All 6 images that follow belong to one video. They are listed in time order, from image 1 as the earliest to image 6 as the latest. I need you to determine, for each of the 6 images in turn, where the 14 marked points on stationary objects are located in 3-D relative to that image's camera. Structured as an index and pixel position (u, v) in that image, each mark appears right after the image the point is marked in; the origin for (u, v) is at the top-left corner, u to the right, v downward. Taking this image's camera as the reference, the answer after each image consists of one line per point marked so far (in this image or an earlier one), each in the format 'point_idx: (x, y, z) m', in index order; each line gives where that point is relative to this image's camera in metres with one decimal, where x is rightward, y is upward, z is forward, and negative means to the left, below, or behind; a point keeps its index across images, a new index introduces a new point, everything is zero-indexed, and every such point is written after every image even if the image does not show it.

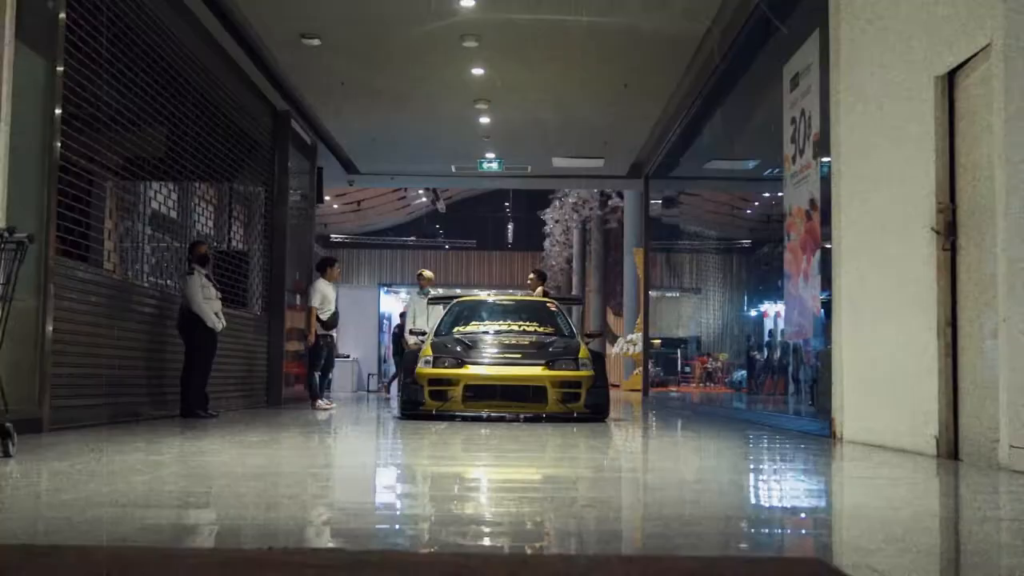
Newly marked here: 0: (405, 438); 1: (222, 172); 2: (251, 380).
0: (-0.7, -0.9, +5.9) m
1: (-2.7, +1.0, +8.9) m
2: (-2.6, -0.9, +9.2) m
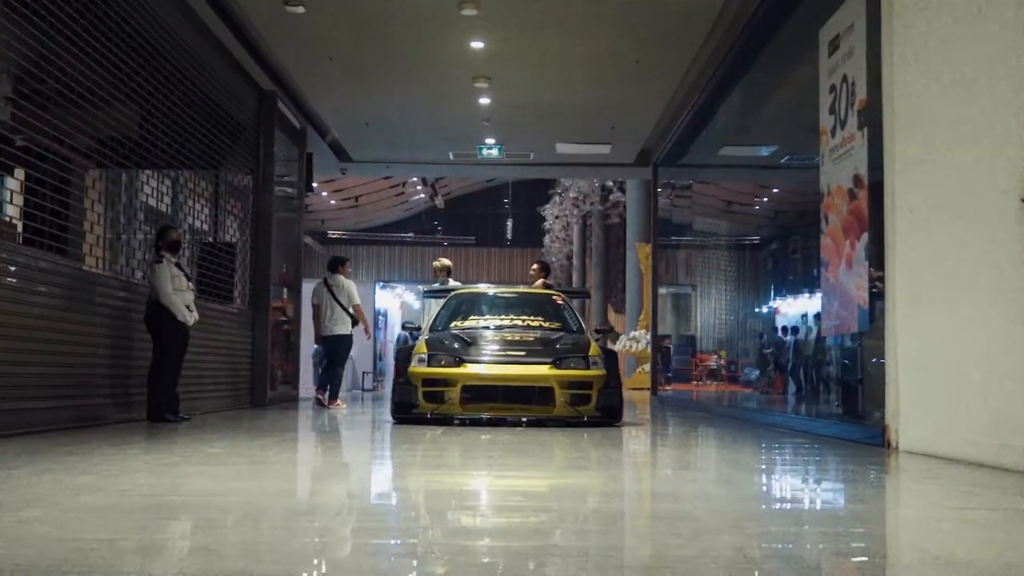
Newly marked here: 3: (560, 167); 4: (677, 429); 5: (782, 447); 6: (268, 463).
0: (-0.6, -0.9, +5.3) m
1: (-2.7, +1.1, +8.3) m
2: (-2.6, -0.8, +8.6) m
3: (+0.7, +1.7, +12.9) m
4: (+1.3, -1.1, +7.8) m
5: (+1.7, -1.0, +6.0) m
6: (-1.2, -0.8, +4.8) m
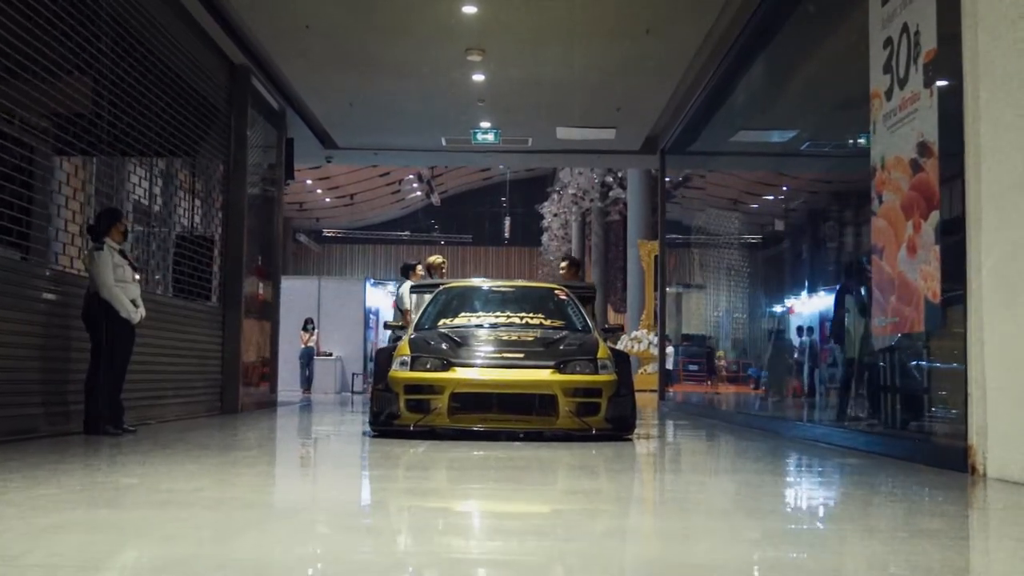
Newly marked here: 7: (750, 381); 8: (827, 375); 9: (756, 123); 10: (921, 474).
0: (-0.7, -0.8, +4.5) m
1: (-2.7, +1.2, +7.5) m
2: (-2.6, -0.8, +7.8) m
3: (+0.6, +1.7, +12.1) m
4: (+1.2, -1.1, +7.0) m
5: (+1.7, -1.0, +5.2) m
6: (-1.3, -0.8, +4.0) m
7: (+2.2, -0.9, +8.8) m
8: (+2.3, -0.6, +6.7) m
9: (+2.2, +1.4, +8.3) m
10: (+1.7, -0.8, +3.9) m
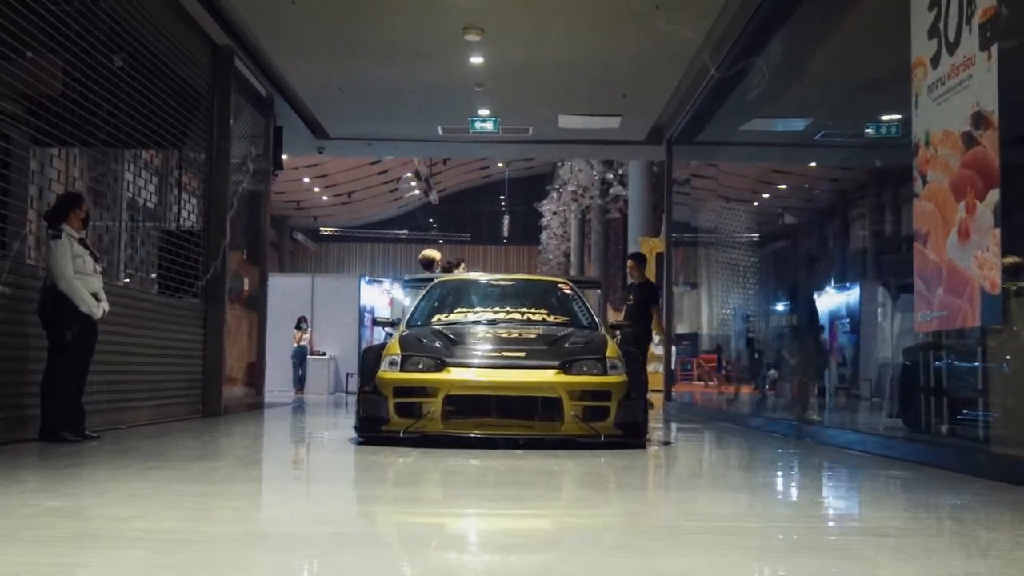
0: (-0.7, -0.8, +4.0) m
1: (-2.7, +1.2, +7.0) m
2: (-2.6, -0.8, +7.3) m
3: (+0.6, +1.7, +11.6) m
4: (+1.2, -1.0, +6.5) m
5: (+1.7, -0.9, +4.7) m
6: (-1.3, -0.8, +3.5) m
7: (+2.2, -0.8, +8.4) m
8: (+2.3, -0.6, +6.3) m
9: (+2.2, +1.5, +7.9) m
10: (+1.7, -0.7, +3.4) m
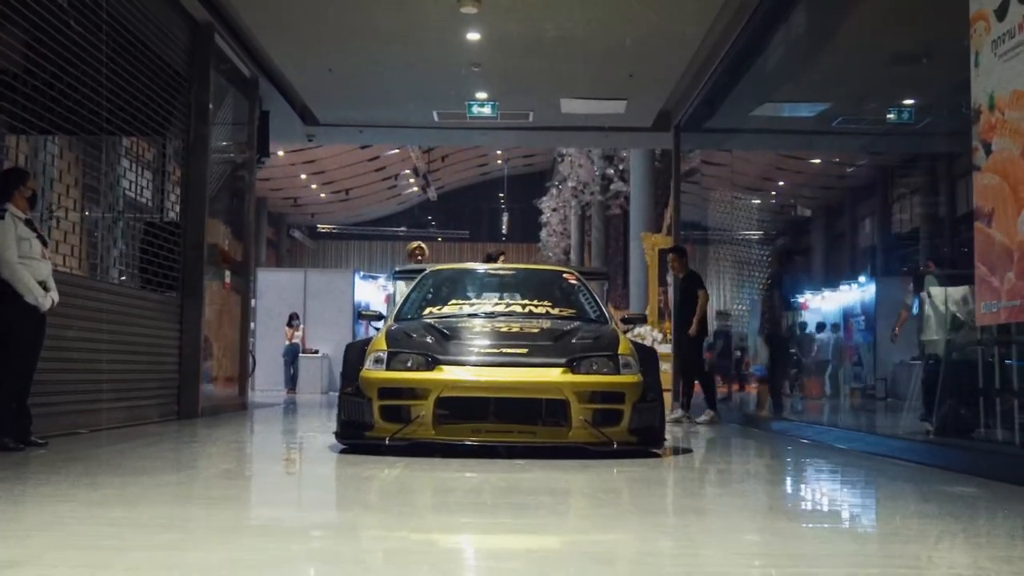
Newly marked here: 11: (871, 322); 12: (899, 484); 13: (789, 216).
0: (-0.7, -0.8, +3.5) m
1: (-2.7, +1.2, +6.5) m
2: (-2.6, -0.7, +6.8) m
3: (+0.6, +1.8, +11.1) m
4: (+1.2, -1.0, +6.0) m
5: (+1.7, -0.9, +4.2) m
6: (-1.2, -0.7, +3.0) m
7: (+2.2, -0.8, +7.9) m
8: (+2.3, -0.5, +5.8) m
9: (+2.2, +1.5, +7.4) m
10: (+1.7, -0.7, +2.9) m
11: (+2.3, -0.2, +6.0) m
12: (+1.7, -0.9, +4.2) m
13: (+2.2, +0.6, +7.7) m
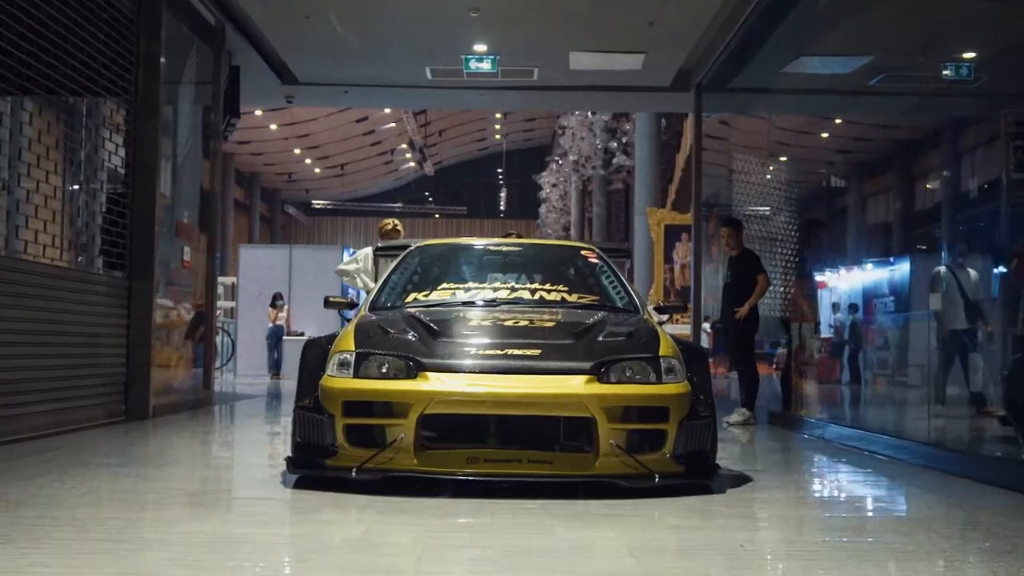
0: (-0.6, -0.7, +2.6) m
1: (-2.7, +1.4, +5.5) m
2: (-2.6, -0.6, +5.9) m
3: (+0.6, +2.0, +10.1) m
4: (+1.2, -0.9, +5.1) m
5: (+1.7, -0.8, +3.3) m
6: (-1.2, -0.7, +2.0) m
7: (+2.2, -0.6, +6.9) m
8: (+2.3, -0.4, +4.8) m
9: (+2.2, +1.7, +6.4) m
10: (+1.7, -0.6, +1.9) m
11: (+2.3, -0.1, +5.1) m
12: (+1.7, -0.8, +3.2) m
13: (+2.2, +0.7, +6.7) m
